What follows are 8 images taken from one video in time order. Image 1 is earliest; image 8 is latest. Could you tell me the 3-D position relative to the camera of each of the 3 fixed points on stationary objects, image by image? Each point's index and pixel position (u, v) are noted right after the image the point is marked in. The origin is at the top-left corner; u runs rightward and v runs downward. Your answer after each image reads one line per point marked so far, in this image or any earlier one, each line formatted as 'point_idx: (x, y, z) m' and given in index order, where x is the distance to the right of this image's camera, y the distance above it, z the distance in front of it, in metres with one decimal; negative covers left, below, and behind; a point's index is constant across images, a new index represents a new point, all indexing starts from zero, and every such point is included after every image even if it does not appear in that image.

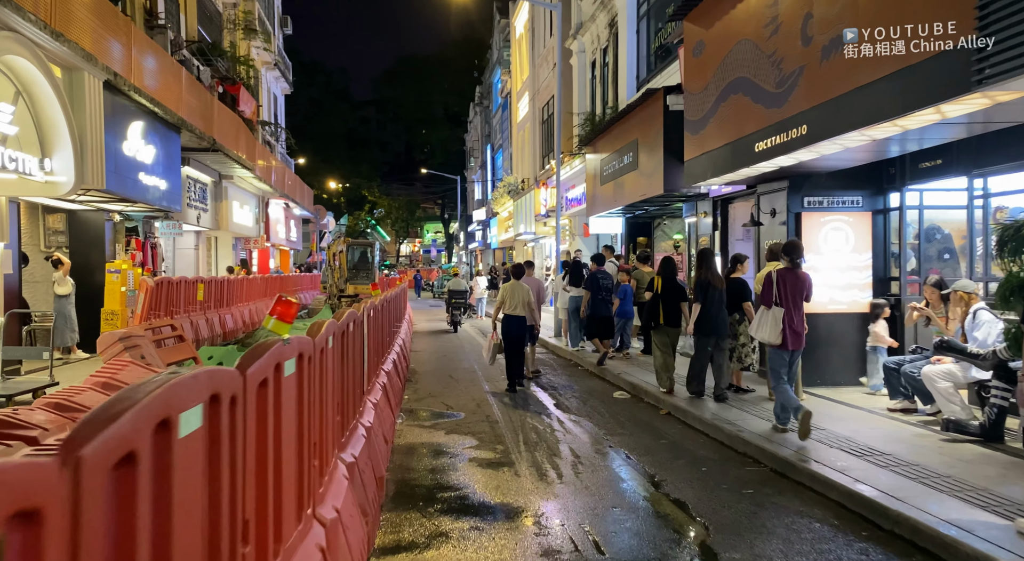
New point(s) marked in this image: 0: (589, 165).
0: (+1.9, +2.8, +18.9) m
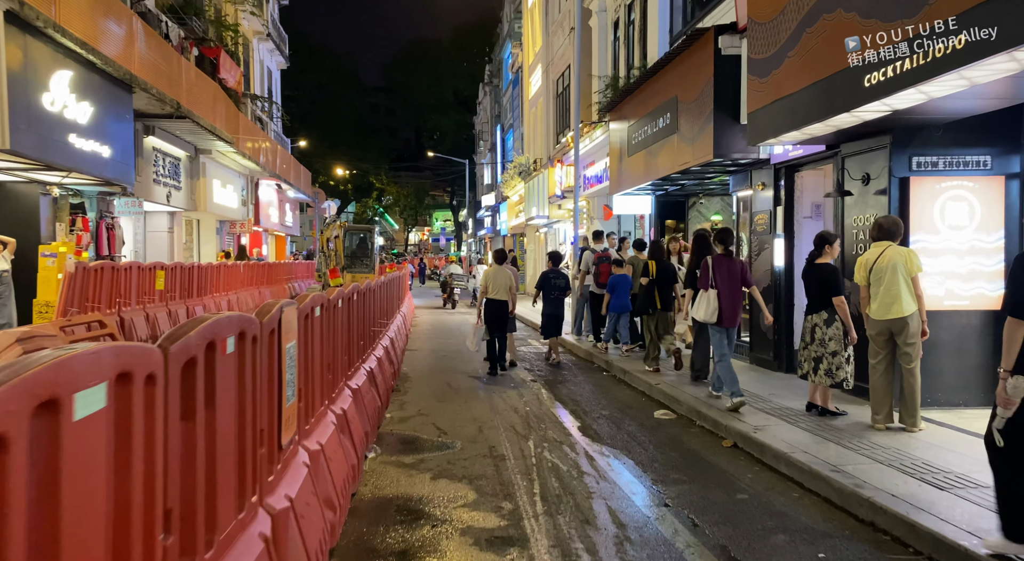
0: (+2.1, +3.0, +16.5) m
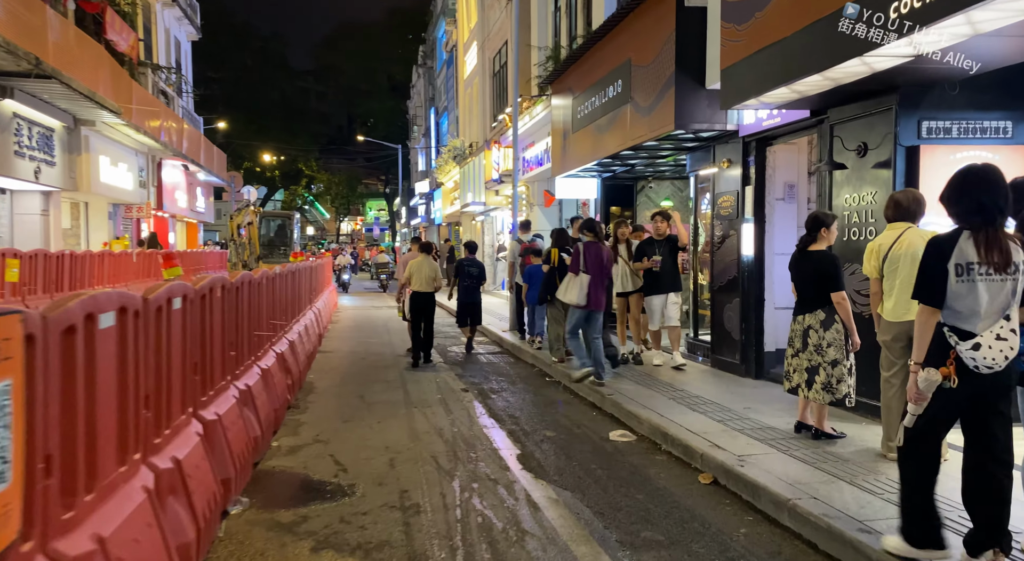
0: (+0.8, +3.2, +14.9) m
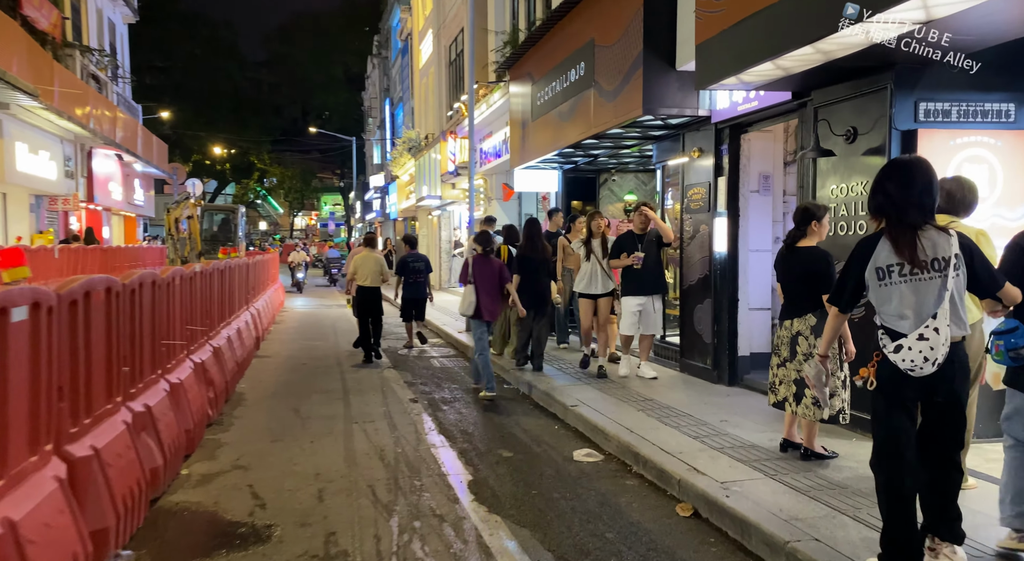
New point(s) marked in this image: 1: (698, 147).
0: (0.0, +3.2, +14.1) m
1: (+2.0, +1.4, +8.6) m
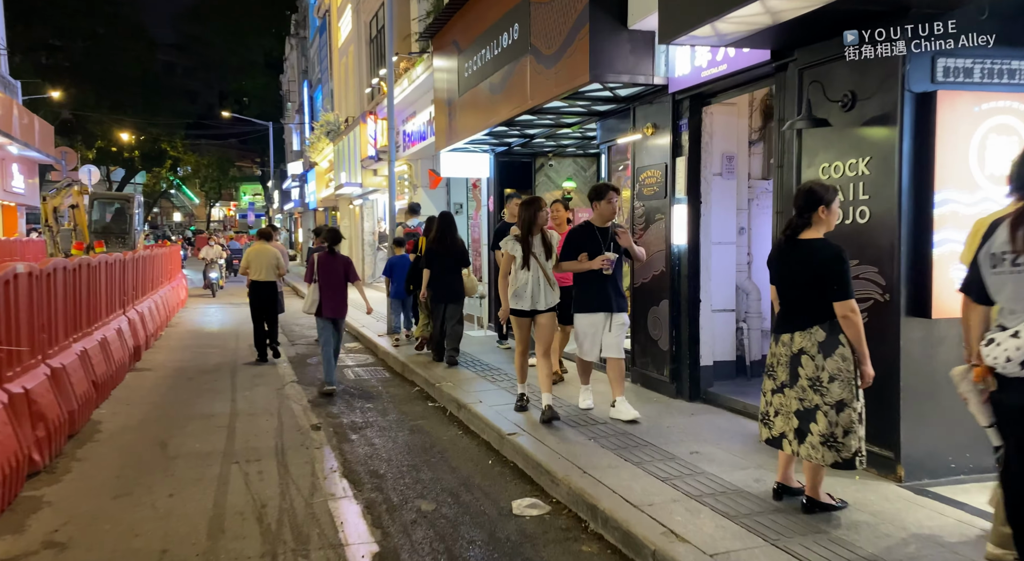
0: (-1.2, +3.3, +12.7) m
1: (+1.3, +1.5, +7.4) m
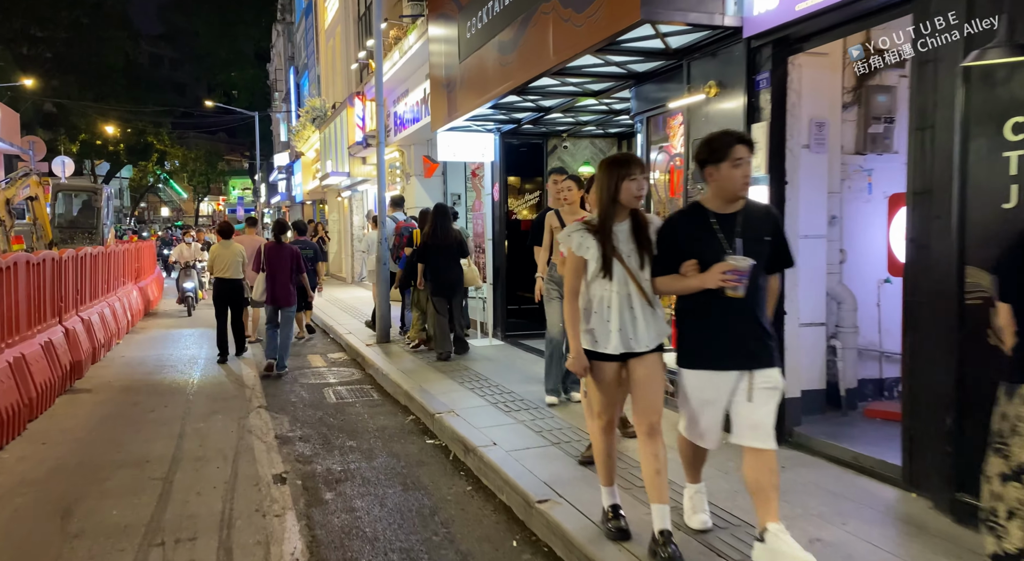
0: (-1.1, +3.3, +11.0) m
1: (+1.5, +1.4, +5.7) m
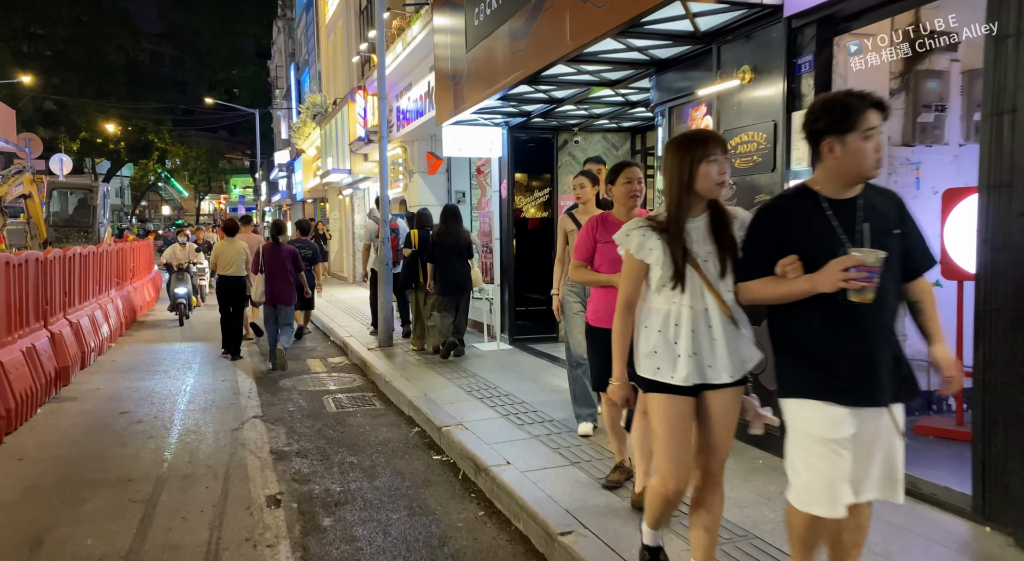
0: (-1.0, +3.3, +10.5) m
1: (+1.5, +1.4, +5.2) m
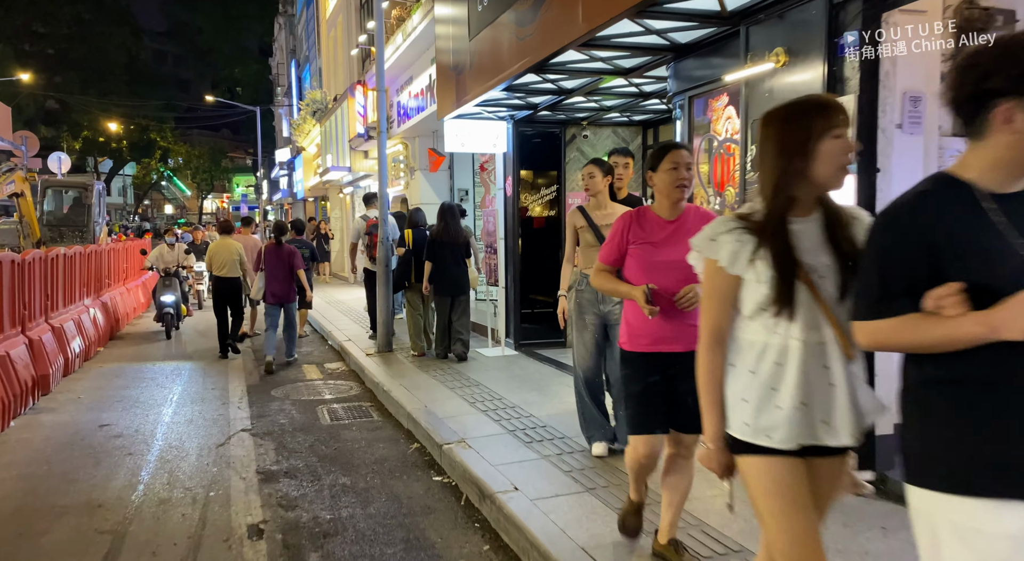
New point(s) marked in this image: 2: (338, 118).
0: (-0.9, +3.2, +10.0) m
1: (+1.6, +1.4, +4.7) m
2: (-4.2, +3.9, +19.1) m
